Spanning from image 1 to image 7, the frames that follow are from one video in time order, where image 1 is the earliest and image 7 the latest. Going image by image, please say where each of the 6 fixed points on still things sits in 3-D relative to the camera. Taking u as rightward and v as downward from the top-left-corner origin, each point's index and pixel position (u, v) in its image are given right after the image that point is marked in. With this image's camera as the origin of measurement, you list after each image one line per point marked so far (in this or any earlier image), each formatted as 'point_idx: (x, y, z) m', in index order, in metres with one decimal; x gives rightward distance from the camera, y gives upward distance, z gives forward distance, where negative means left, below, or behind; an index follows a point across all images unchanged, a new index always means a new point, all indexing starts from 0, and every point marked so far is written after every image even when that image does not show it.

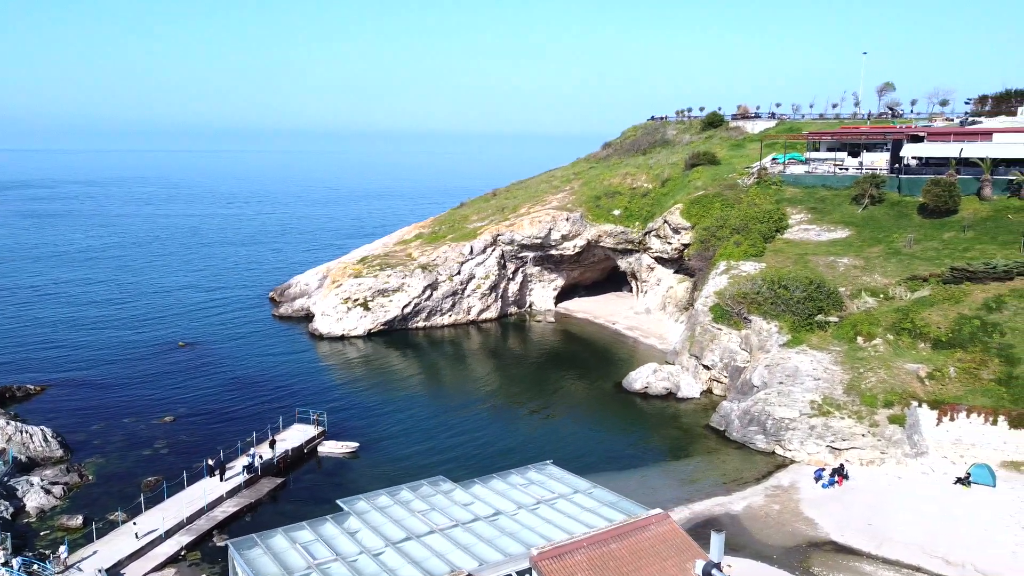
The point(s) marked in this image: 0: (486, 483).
0: (-0.7, -5.3, +19.2) m
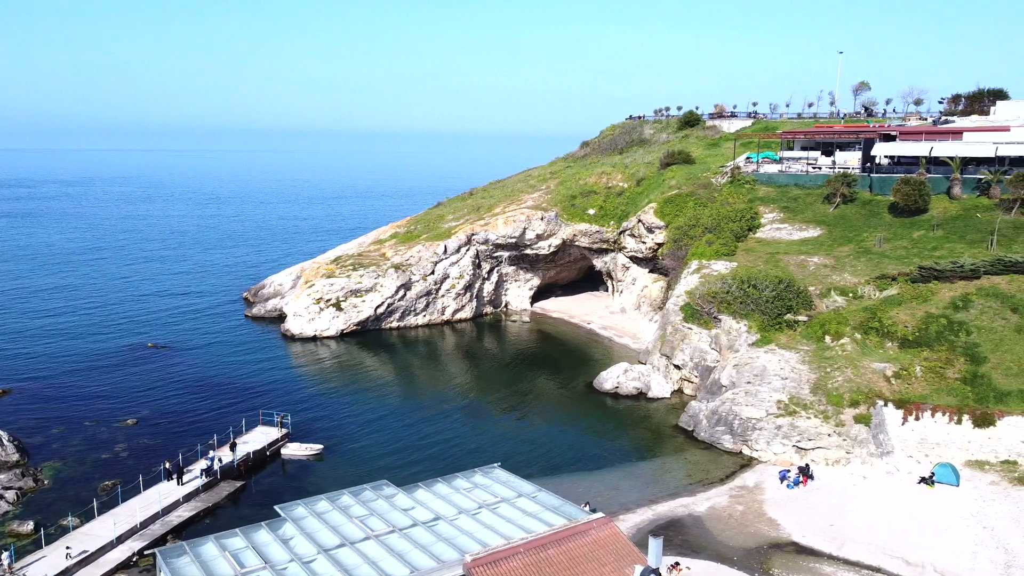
0: (-2.2, -5.3, +18.7) m
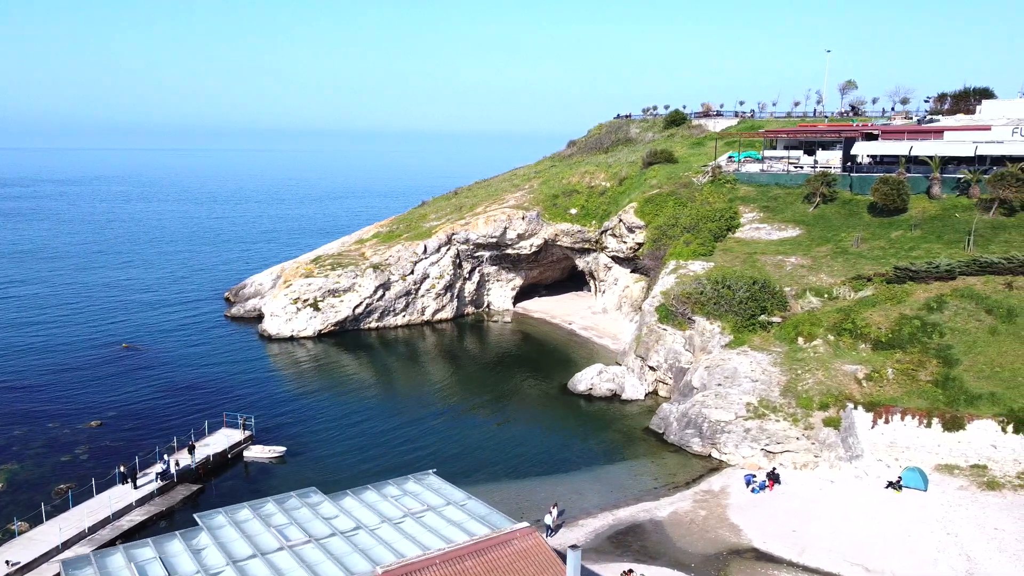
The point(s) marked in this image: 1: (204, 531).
0: (-4.0, -5.3, +18.2) m
1: (-7.2, -5.7, +16.7) m
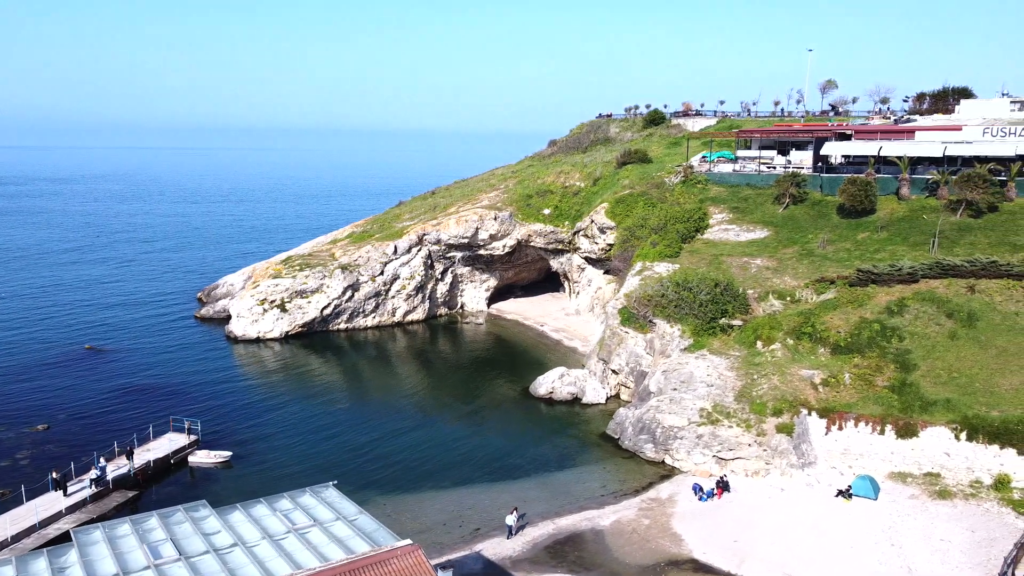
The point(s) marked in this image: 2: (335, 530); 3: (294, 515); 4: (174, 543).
0: (-6.5, -5.4, +17.4) m
1: (-9.7, -5.8, +16.0) m
2: (-4.1, -5.7, +16.7) m
3: (-5.3, -5.5, +17.3) m
4: (-7.6, -5.7, +16.0) m
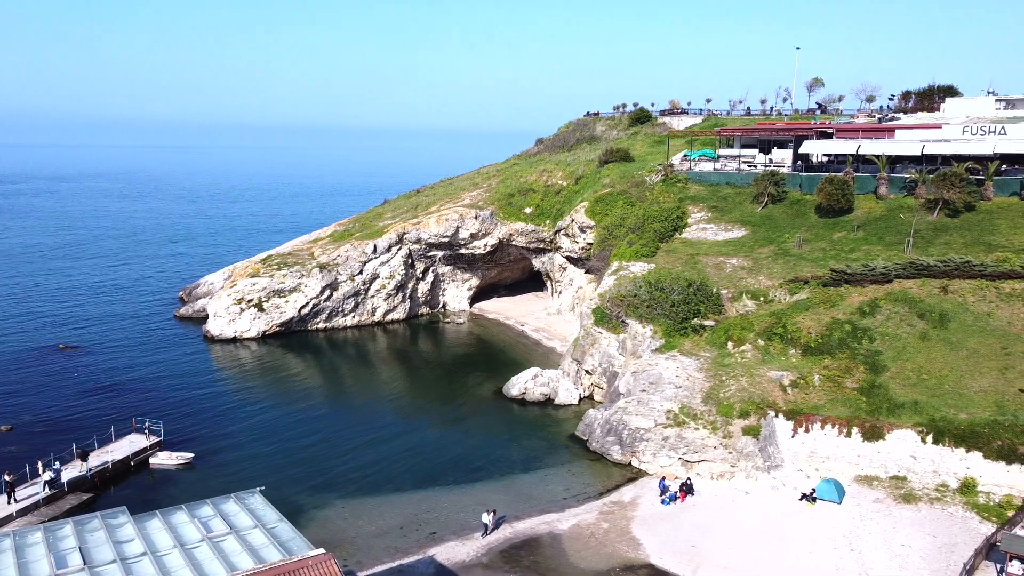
0: (-8.3, -5.4, +17.0) m
1: (-11.5, -5.8, +15.6) m
2: (-5.9, -5.7, +16.2) m
3: (-7.0, -5.6, +16.8) m
4: (-9.3, -5.7, +15.5) m
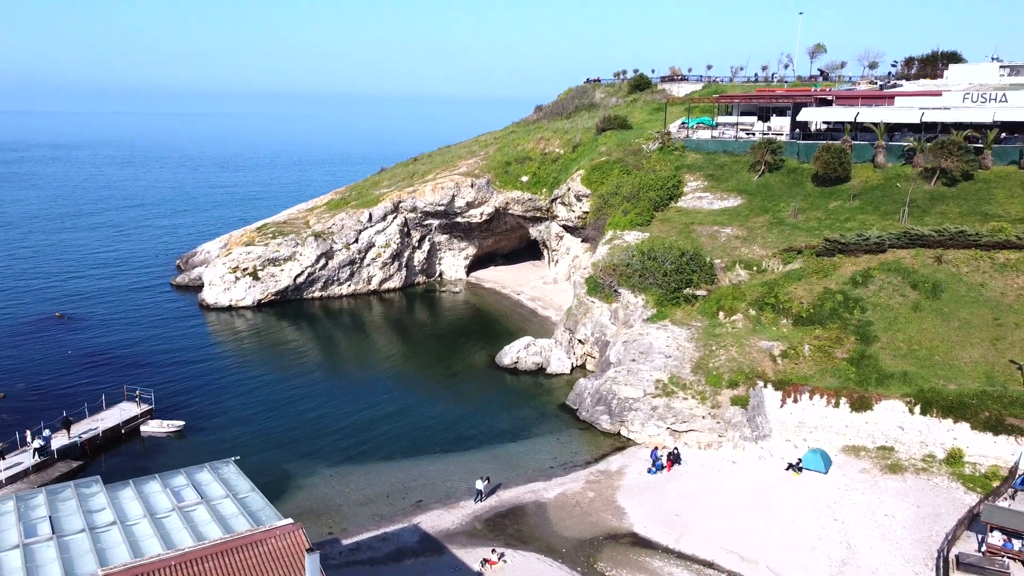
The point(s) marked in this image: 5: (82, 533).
0: (-8.9, -4.7, +17.0) m
1: (-12.2, -5.2, +15.6) m
2: (-6.5, -5.0, +16.2) m
3: (-7.7, -4.8, +16.9) m
4: (-10.0, -5.1, +15.6) m
5: (-9.0, -5.2, +15.1) m
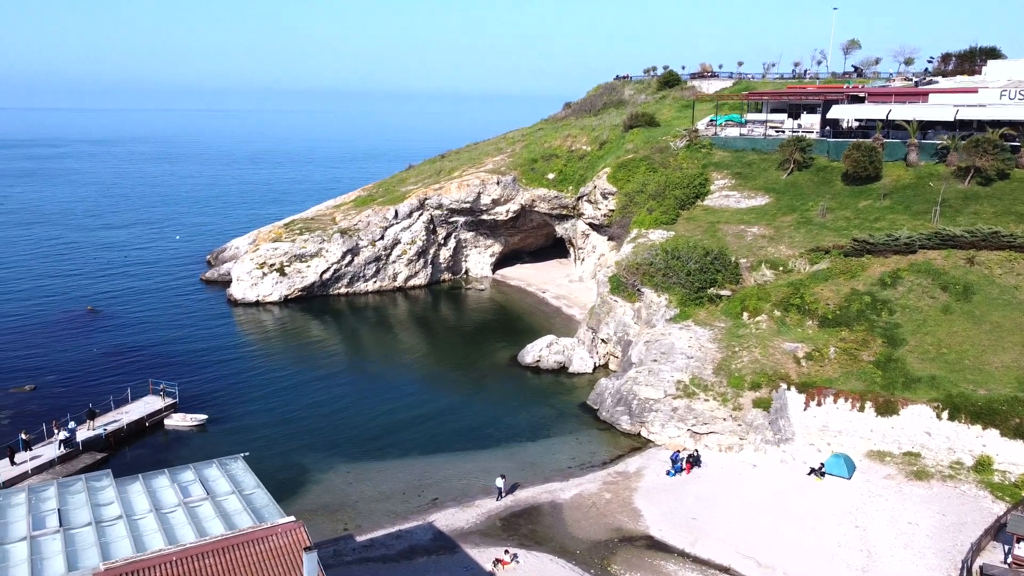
0: (-8.7, -4.7, +17.4) m
1: (-12.0, -5.1, +16.2) m
2: (-6.4, -5.0, +16.5) m
3: (-7.5, -4.8, +17.2) m
4: (-9.9, -5.0, +16.0) m
5: (-8.9, -5.1, +15.5) m
